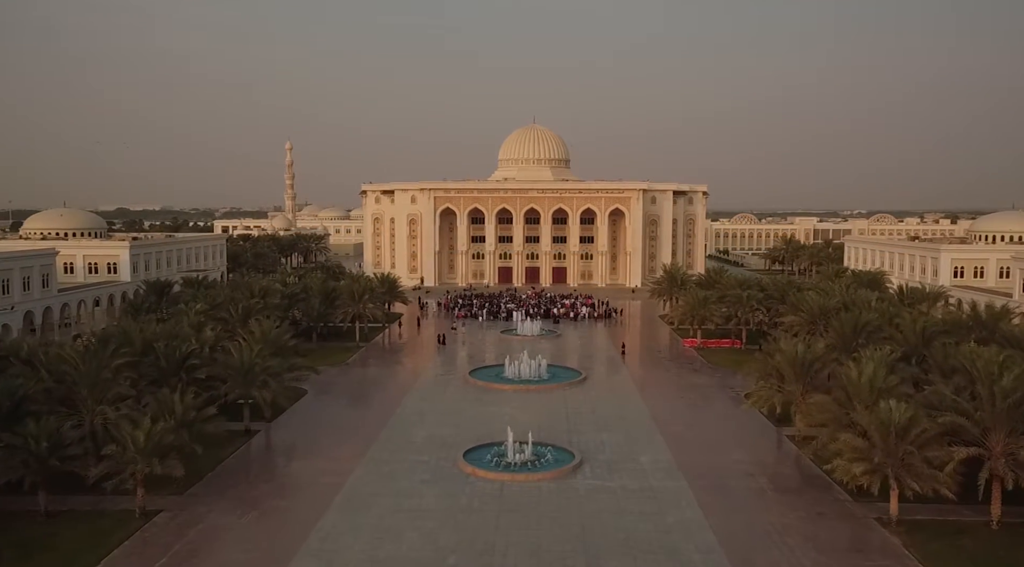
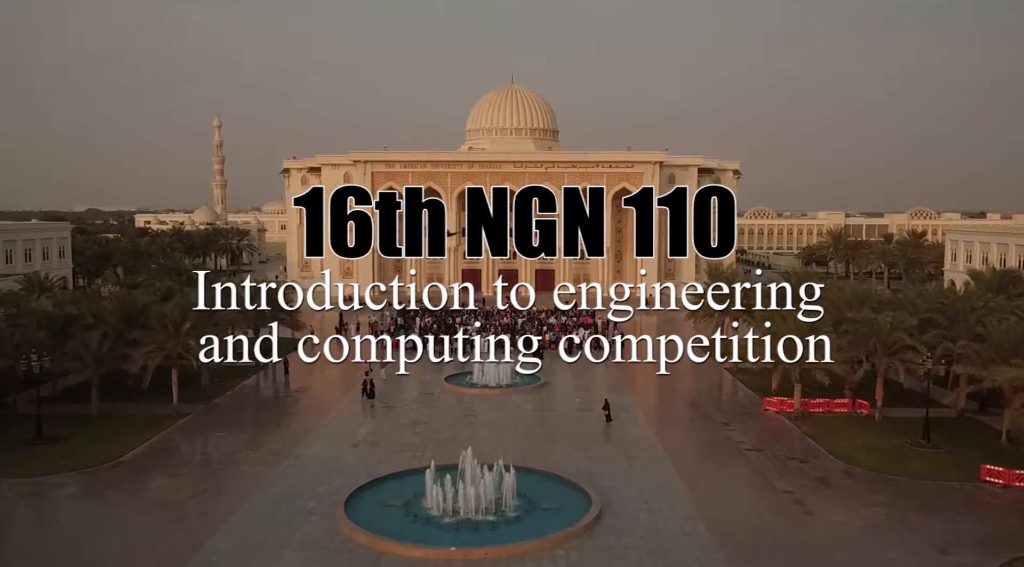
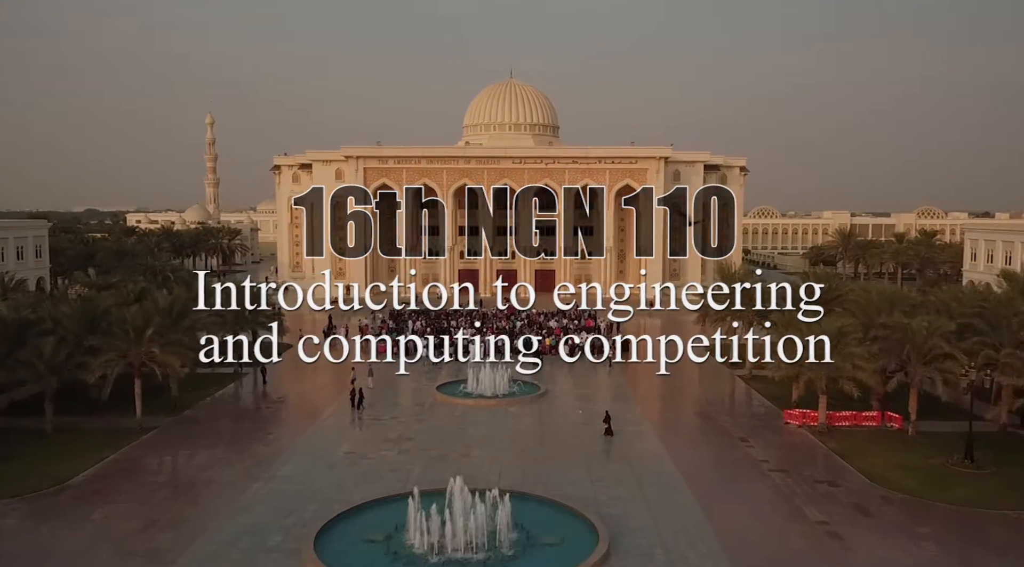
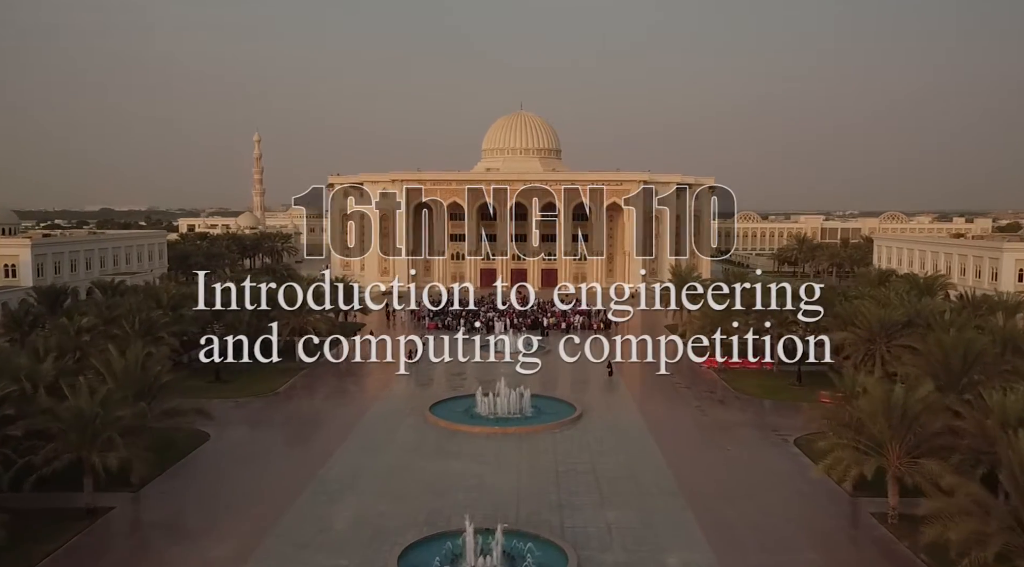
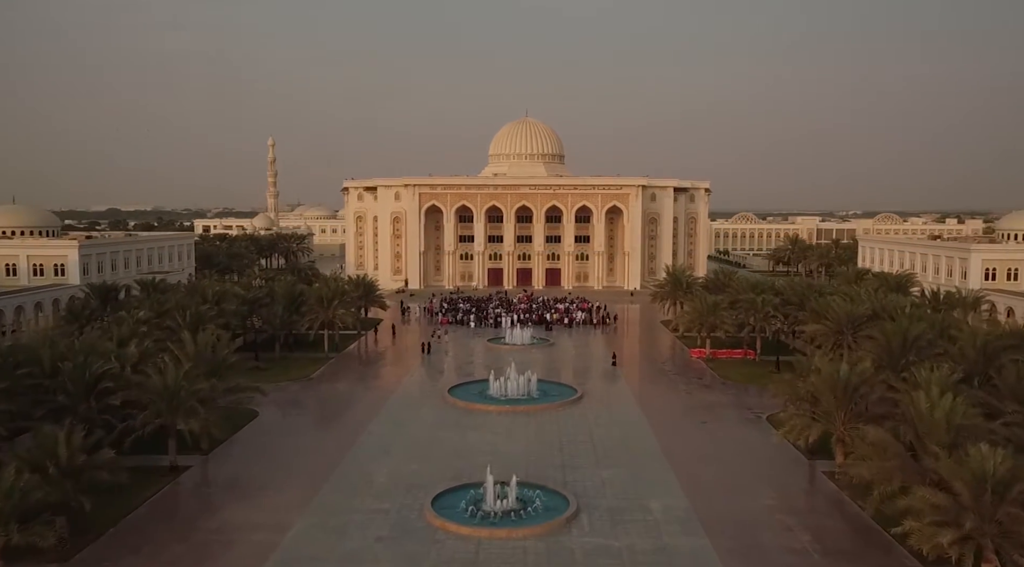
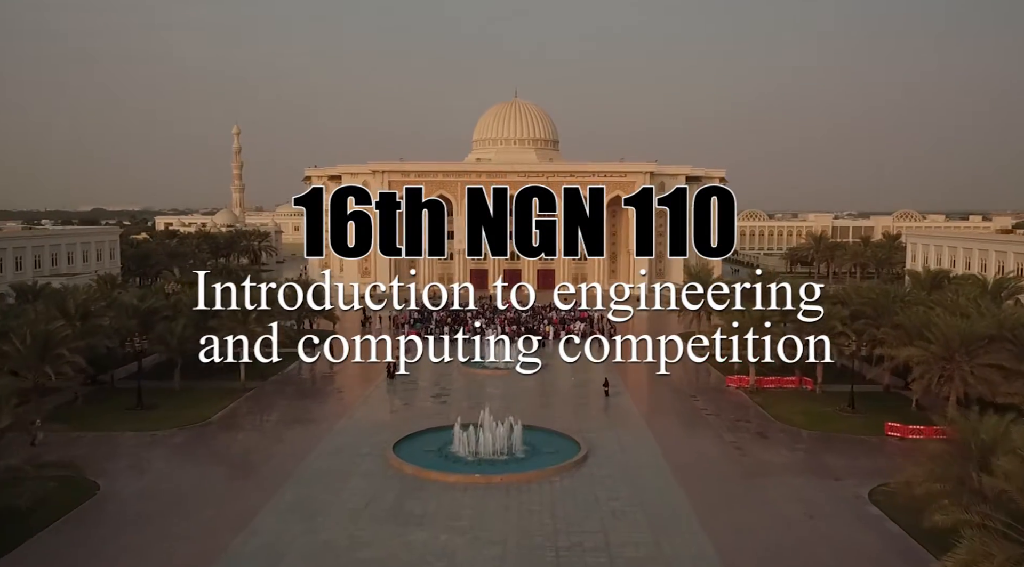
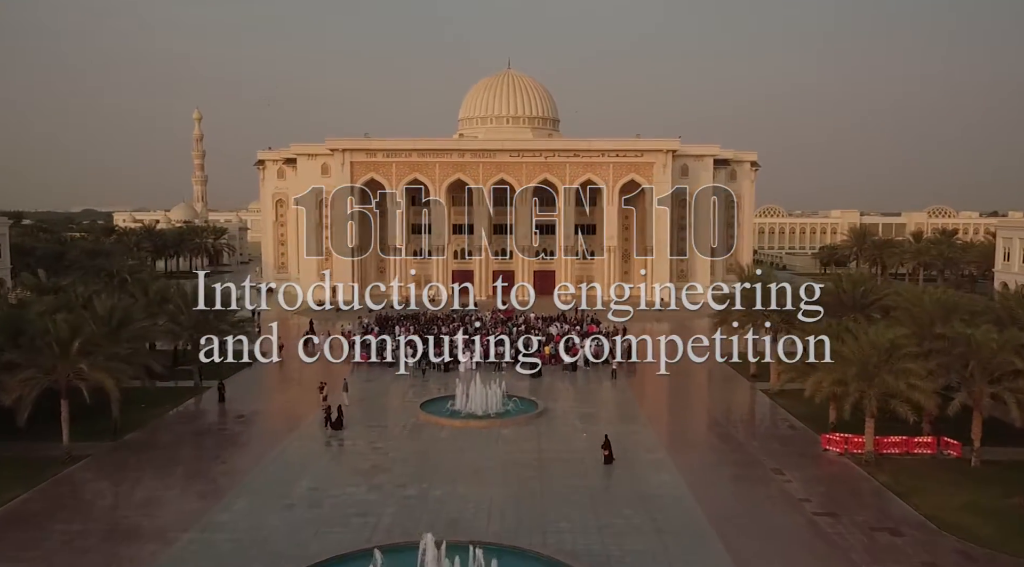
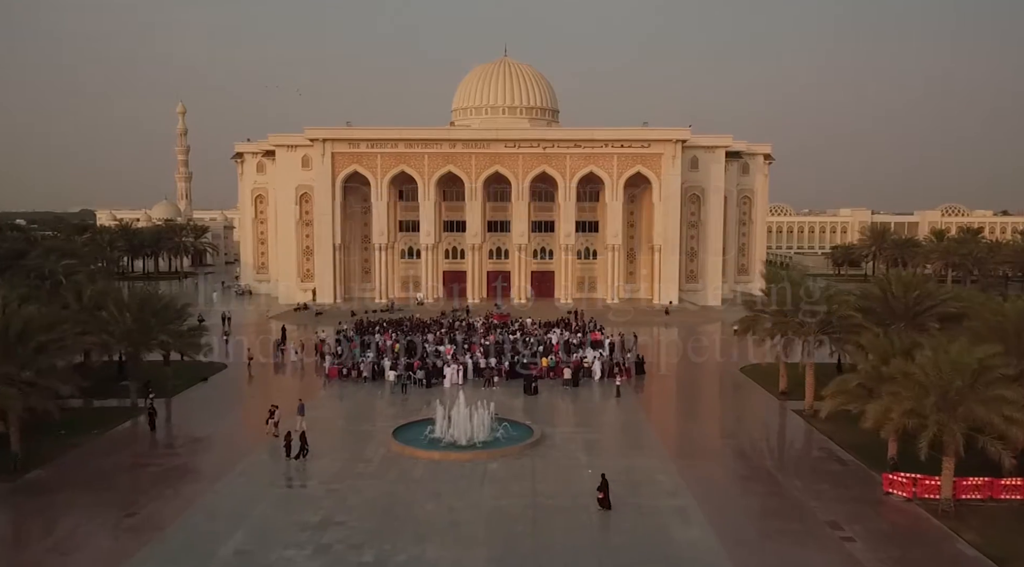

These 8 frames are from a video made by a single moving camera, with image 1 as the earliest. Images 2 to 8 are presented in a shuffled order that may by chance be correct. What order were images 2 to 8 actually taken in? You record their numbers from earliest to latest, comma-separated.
5, 4, 6, 2, 3, 7, 8
